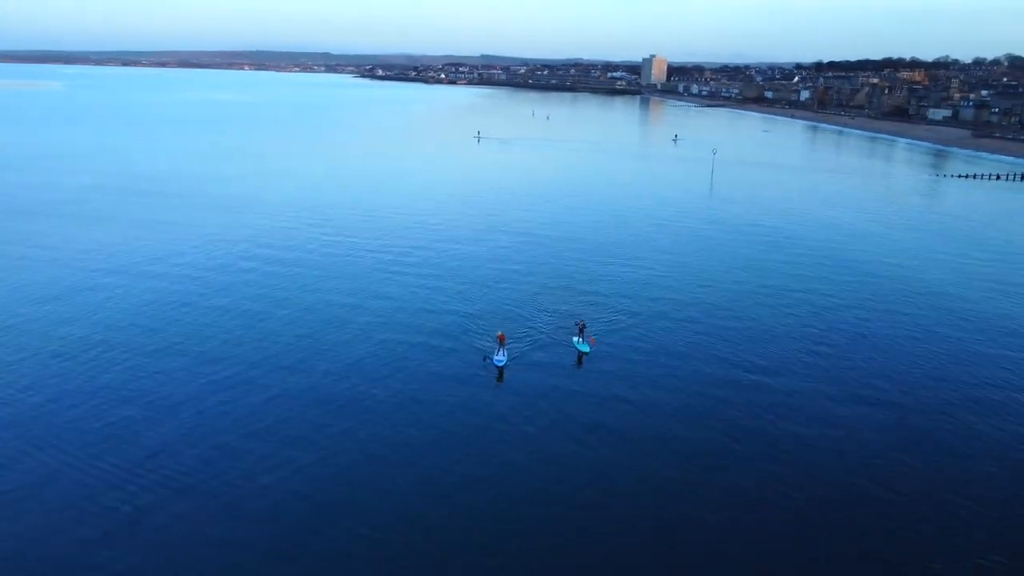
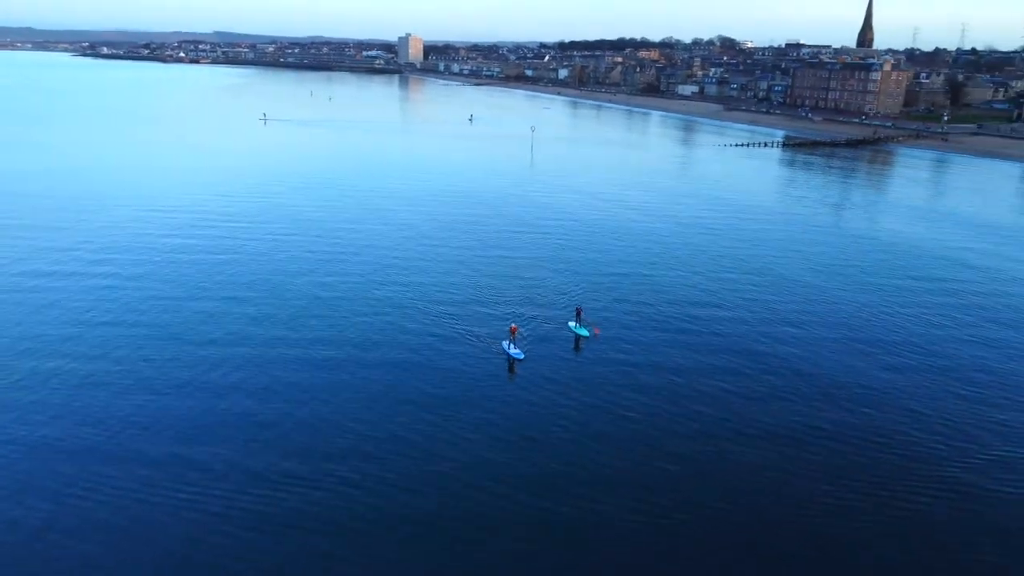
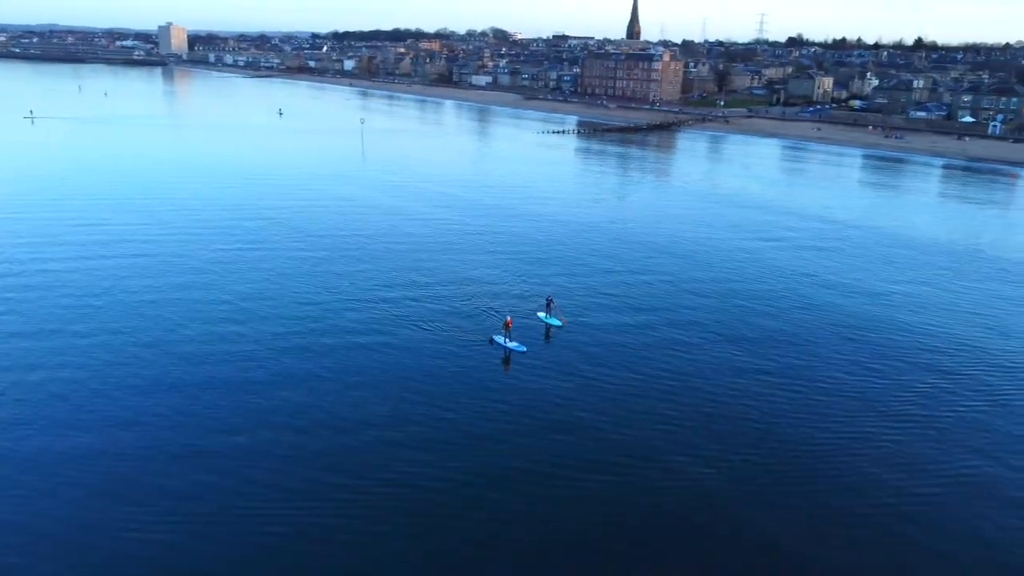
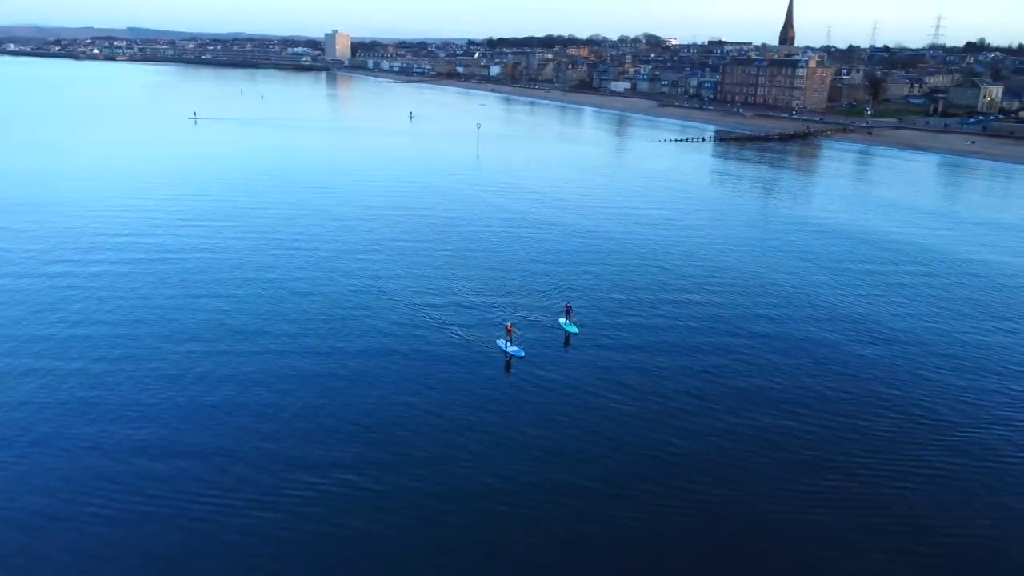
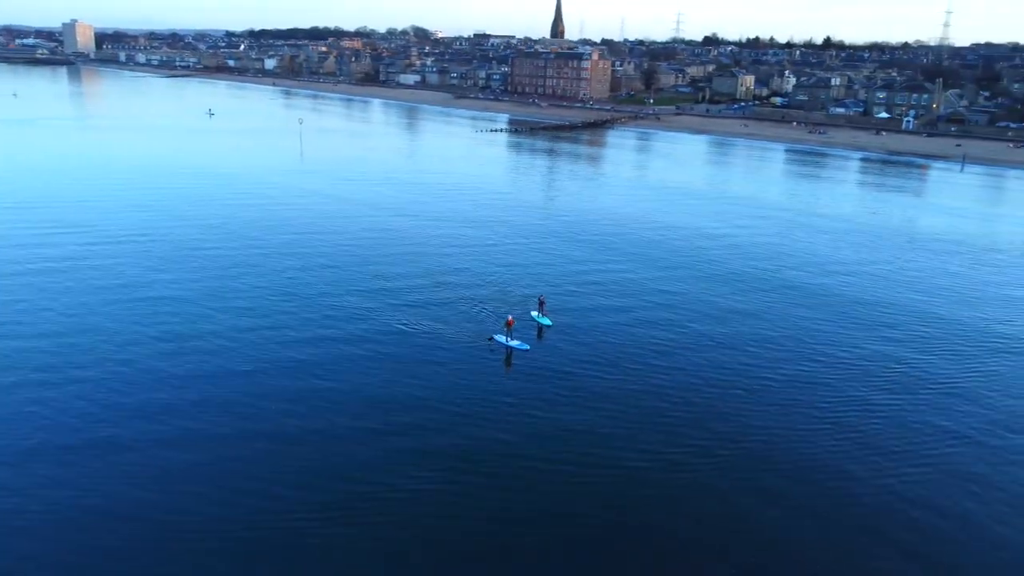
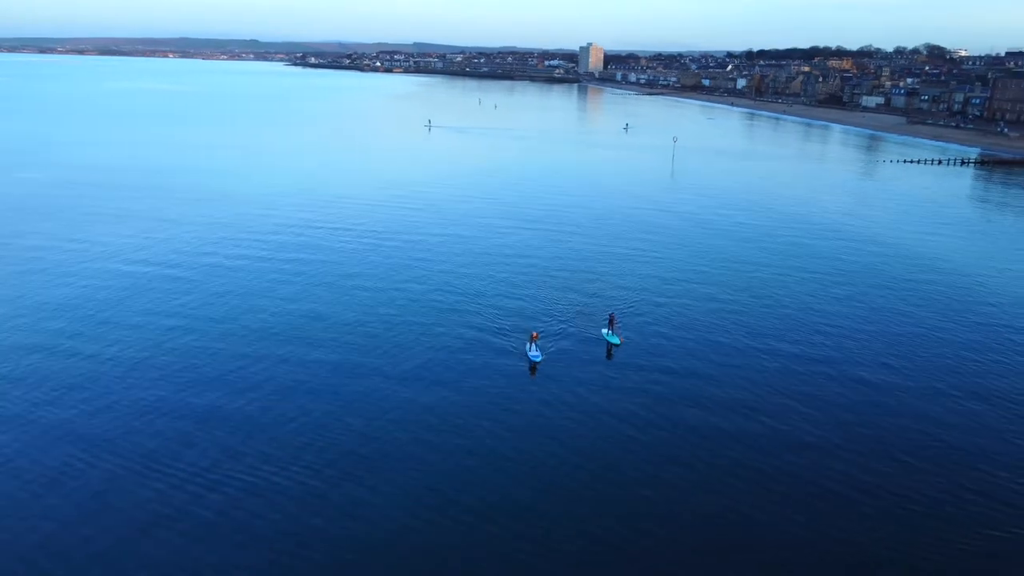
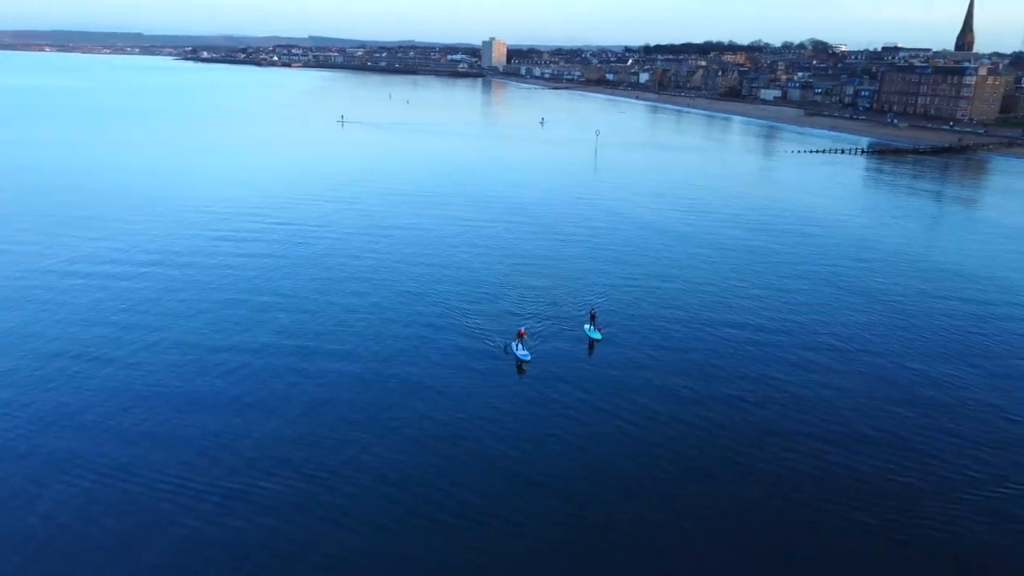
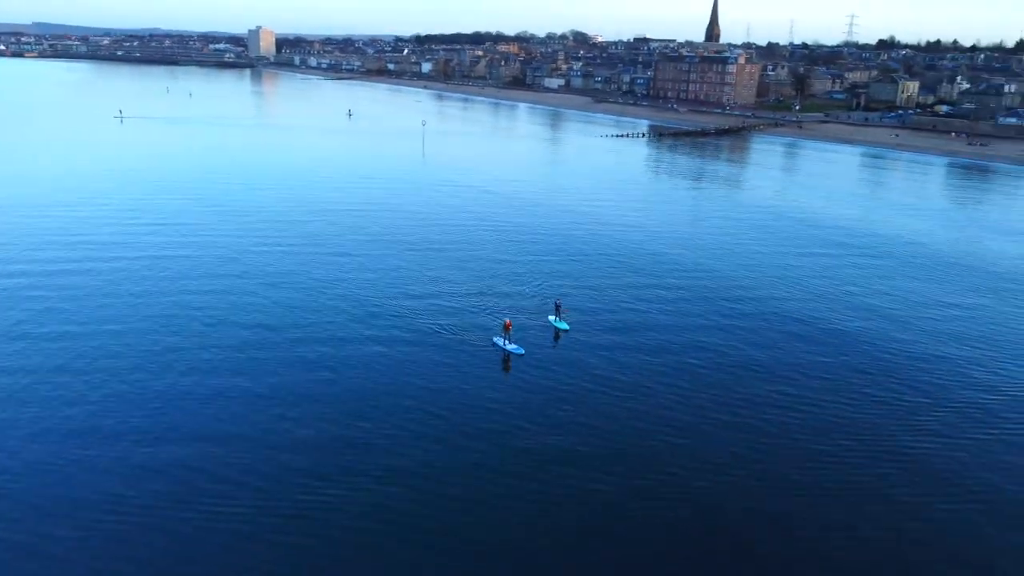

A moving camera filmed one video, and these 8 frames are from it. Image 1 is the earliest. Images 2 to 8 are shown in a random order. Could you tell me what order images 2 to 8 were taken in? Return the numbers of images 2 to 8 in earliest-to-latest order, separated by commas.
6, 7, 2, 4, 8, 3, 5
